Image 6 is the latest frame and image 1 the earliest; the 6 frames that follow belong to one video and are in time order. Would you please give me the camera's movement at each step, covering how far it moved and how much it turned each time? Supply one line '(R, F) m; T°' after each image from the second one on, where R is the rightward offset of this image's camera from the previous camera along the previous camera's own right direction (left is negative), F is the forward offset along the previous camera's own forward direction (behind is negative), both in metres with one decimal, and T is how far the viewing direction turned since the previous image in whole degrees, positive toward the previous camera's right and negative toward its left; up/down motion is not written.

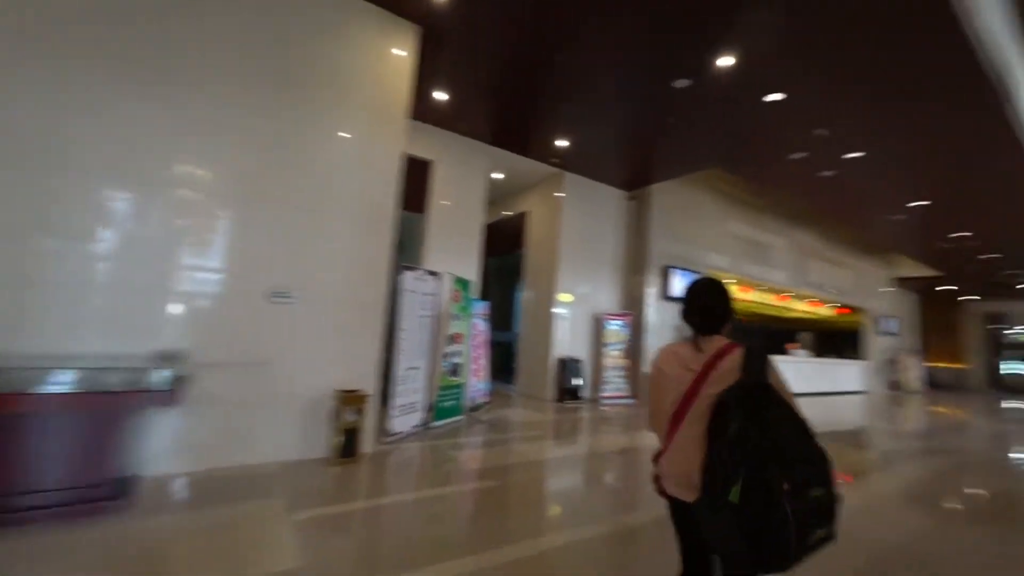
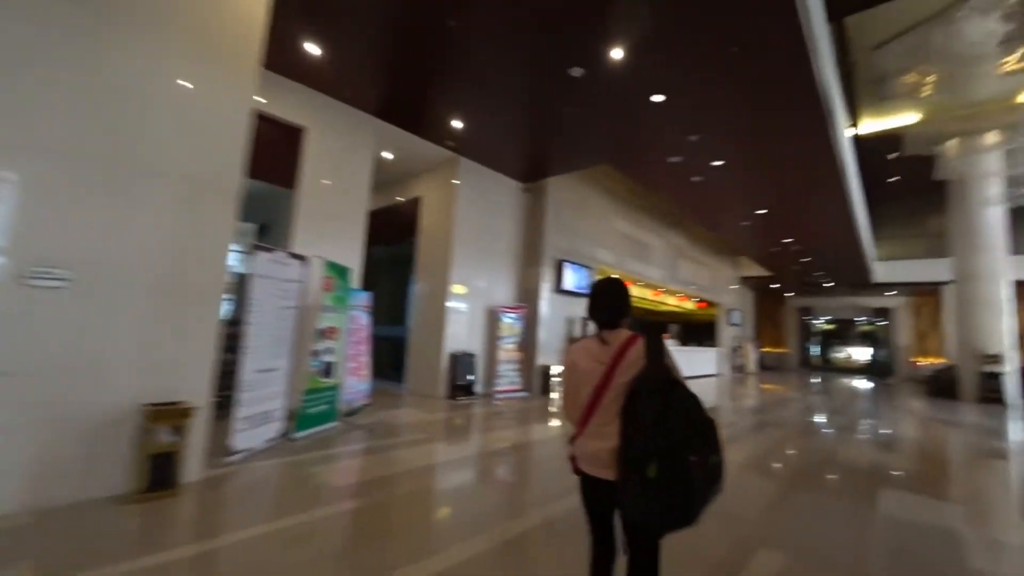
(-0.1, +0.3) m; +15°
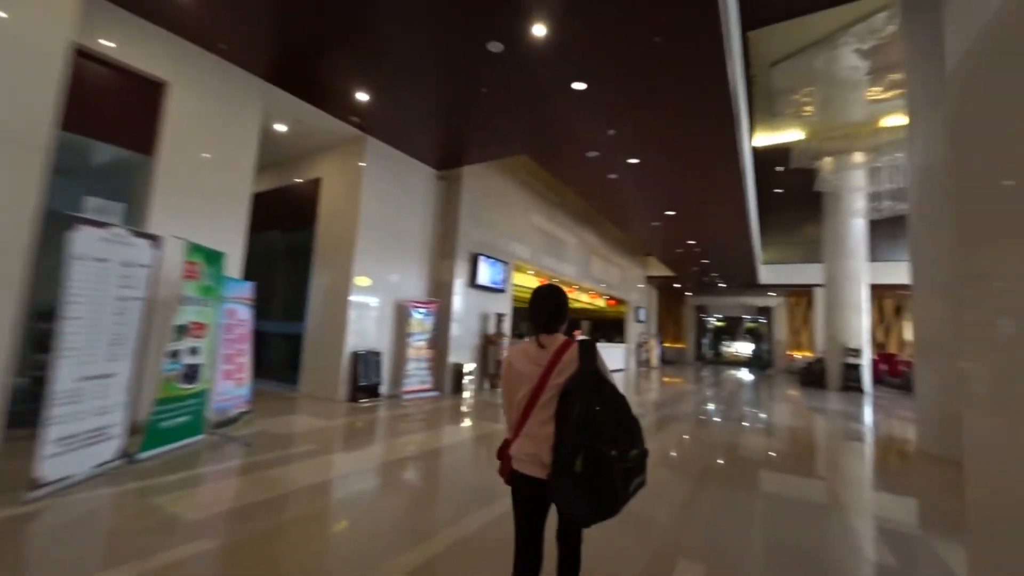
(+0.1, +0.3) m; +11°
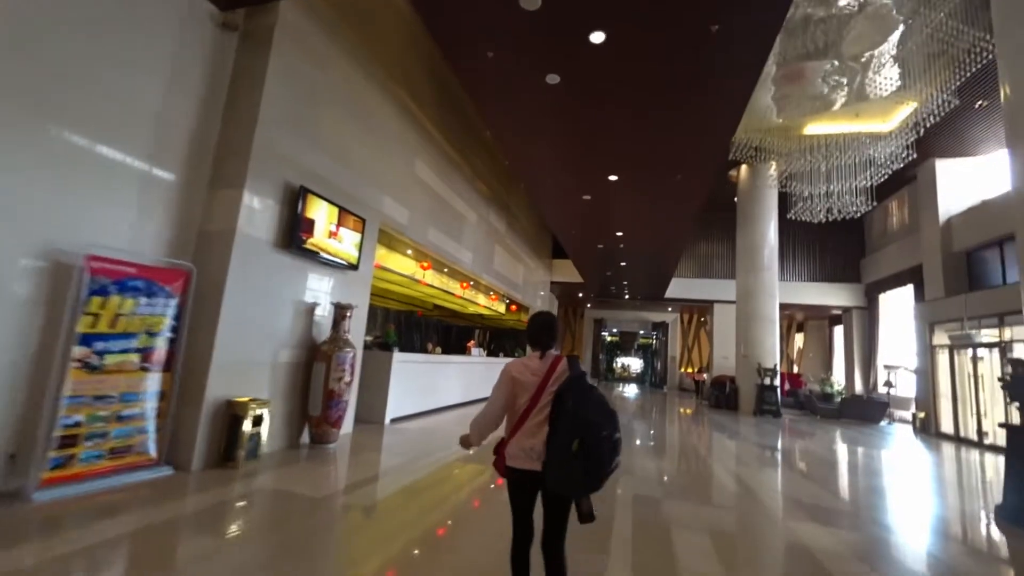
(+0.3, +3.1) m; +14°
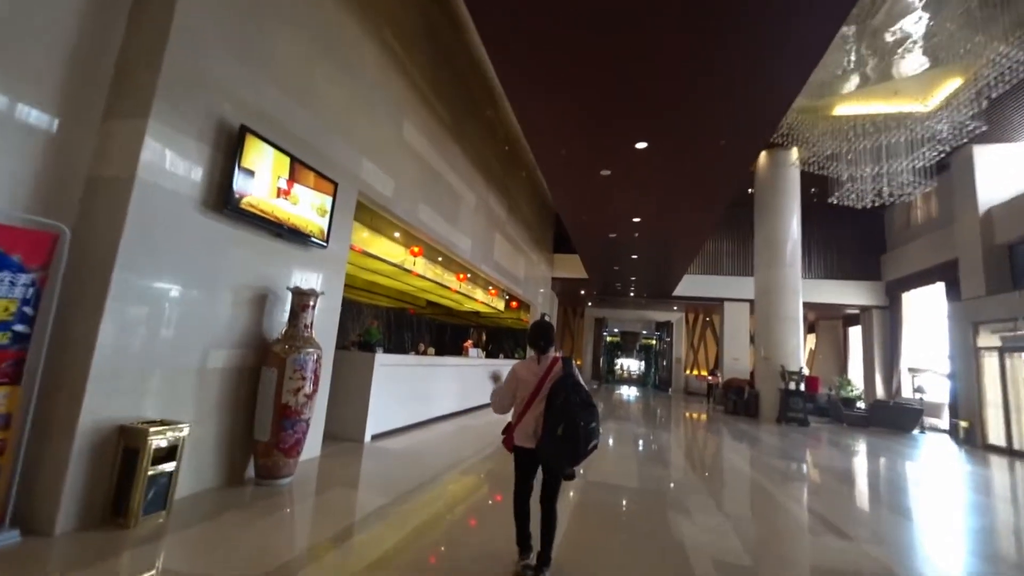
(-0.2, +1.0) m; +1°
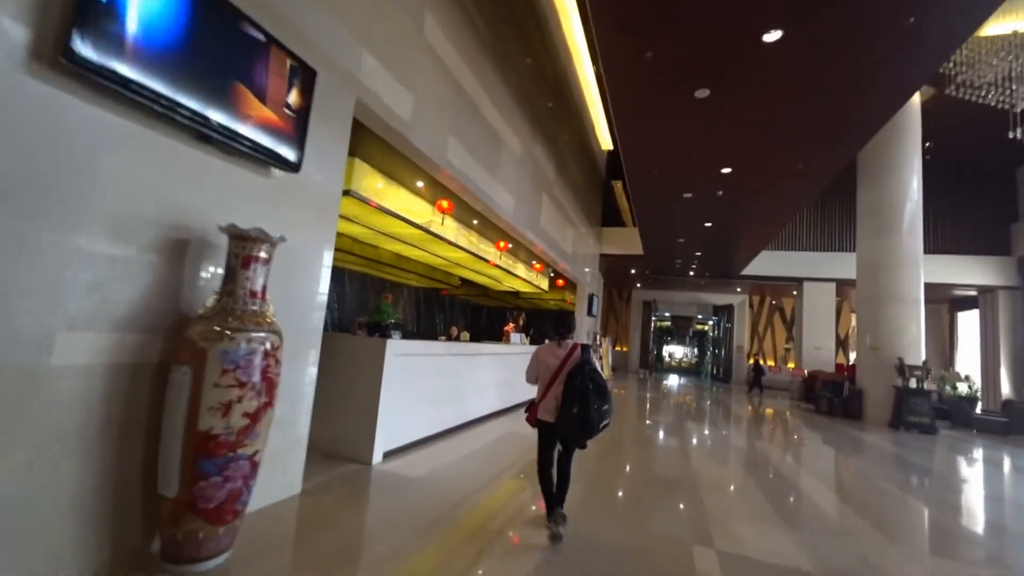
(-0.2, +1.4) m; -5°
